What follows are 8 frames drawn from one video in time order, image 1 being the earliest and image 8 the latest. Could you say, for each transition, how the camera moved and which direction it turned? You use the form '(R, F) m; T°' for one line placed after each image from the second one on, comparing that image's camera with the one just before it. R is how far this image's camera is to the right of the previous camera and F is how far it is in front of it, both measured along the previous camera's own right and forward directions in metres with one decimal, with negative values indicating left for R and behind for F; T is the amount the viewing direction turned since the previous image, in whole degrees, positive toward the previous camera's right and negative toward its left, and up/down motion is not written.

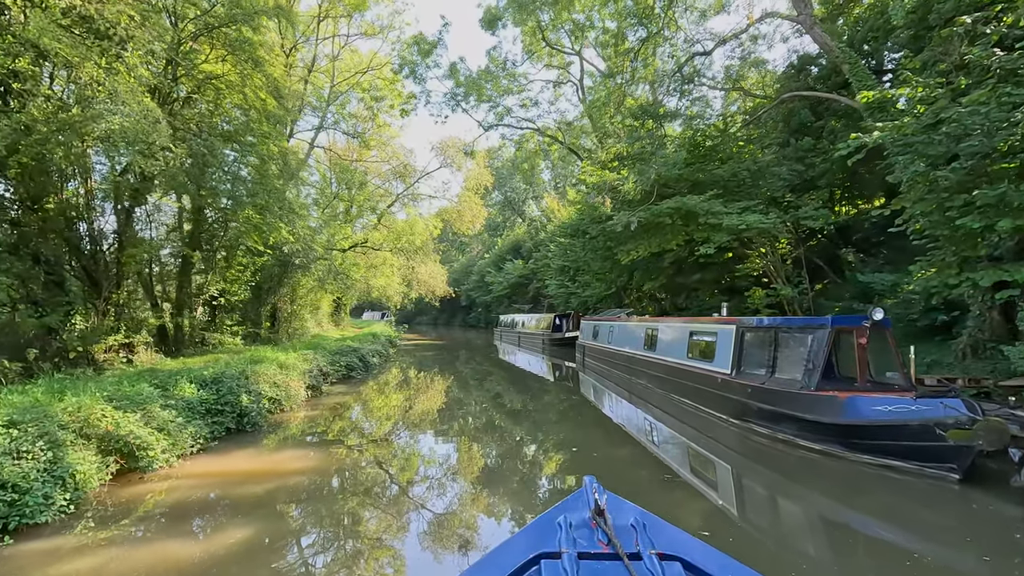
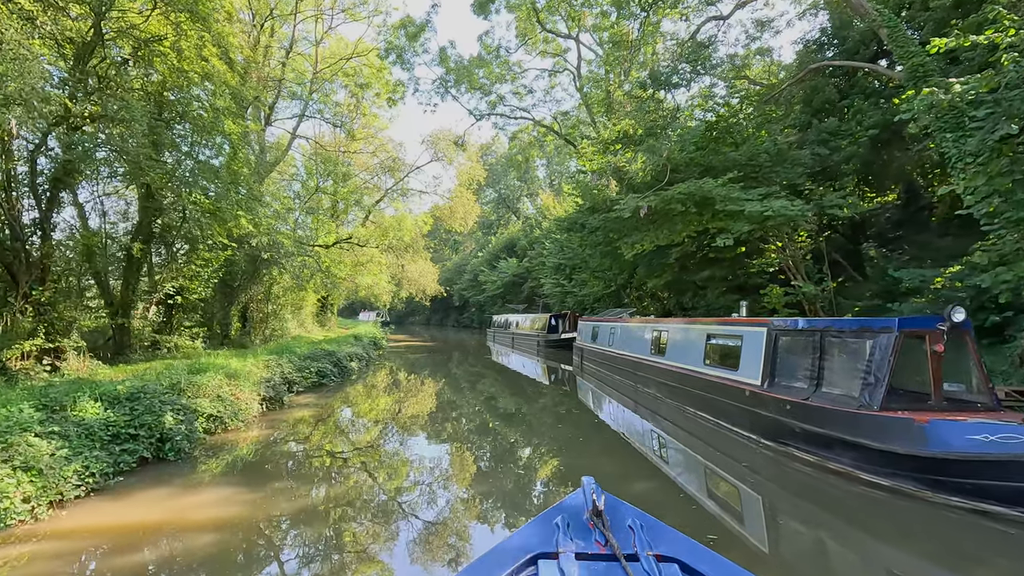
(+0.1, +1.2) m; +1°
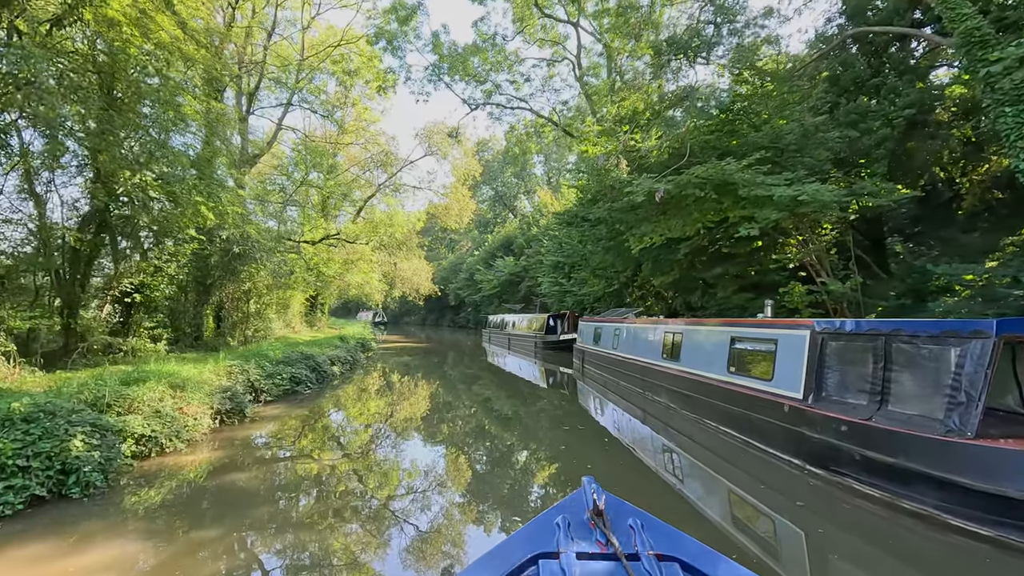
(0.0, +1.0) m; 0°
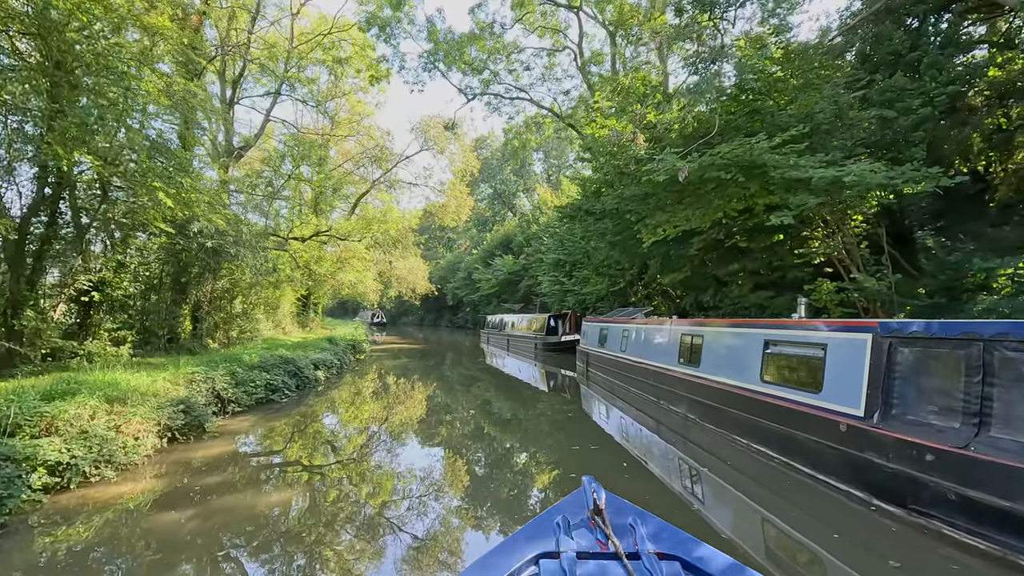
(0.0, +0.9) m; 0°
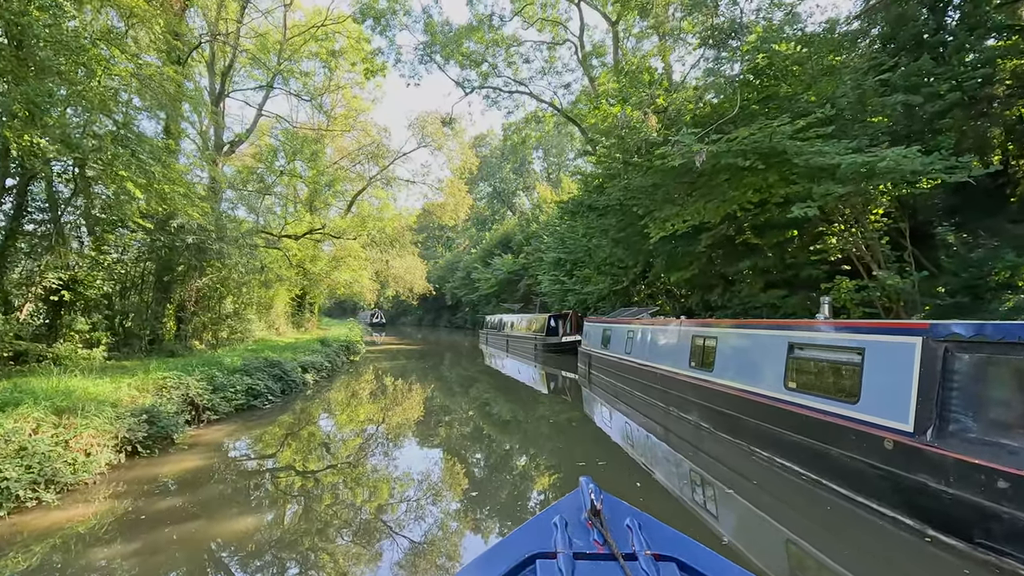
(0.0, +0.6) m; 0°
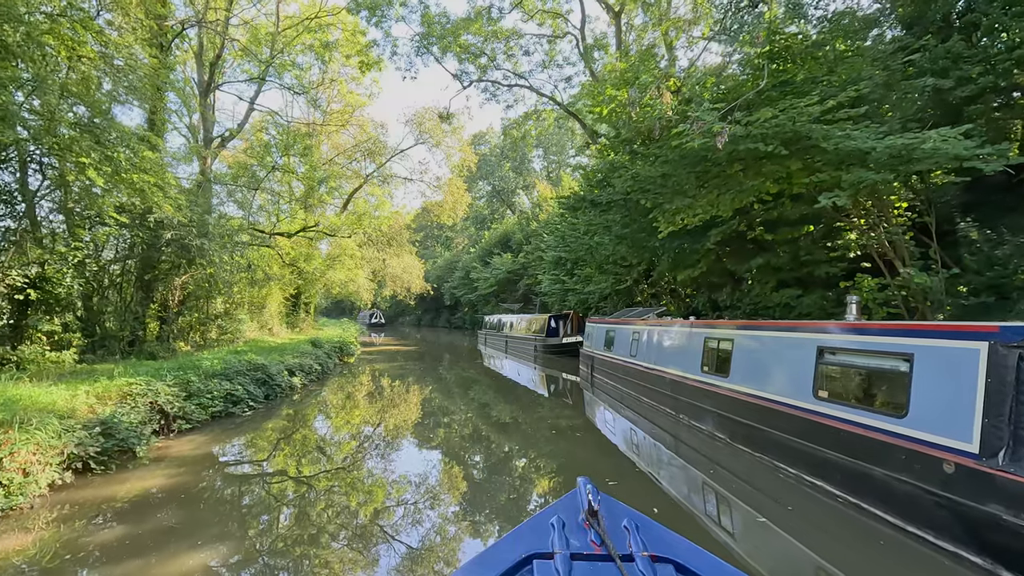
(0.0, +0.6) m; 0°
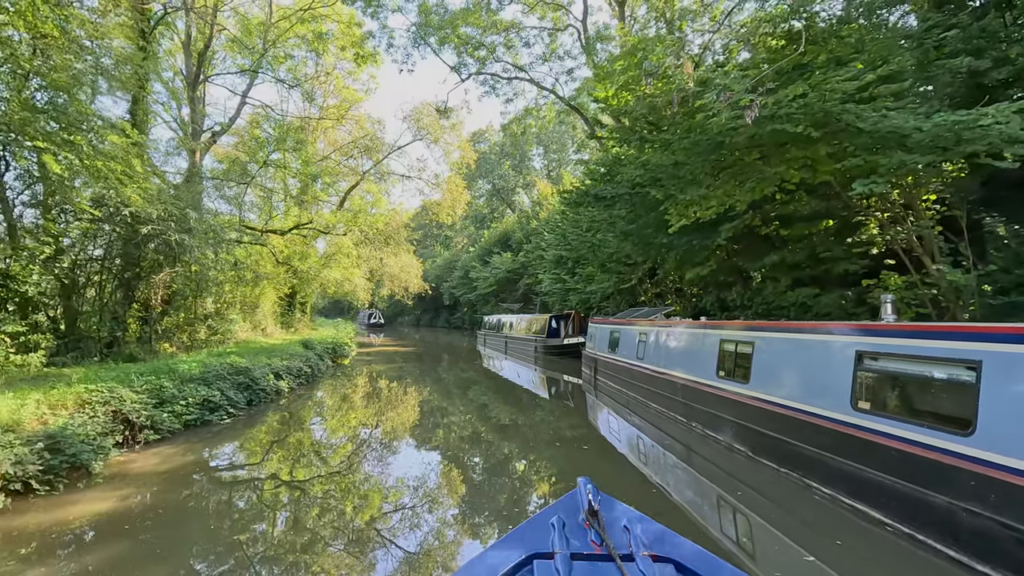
(0.0, +0.6) m; 0°
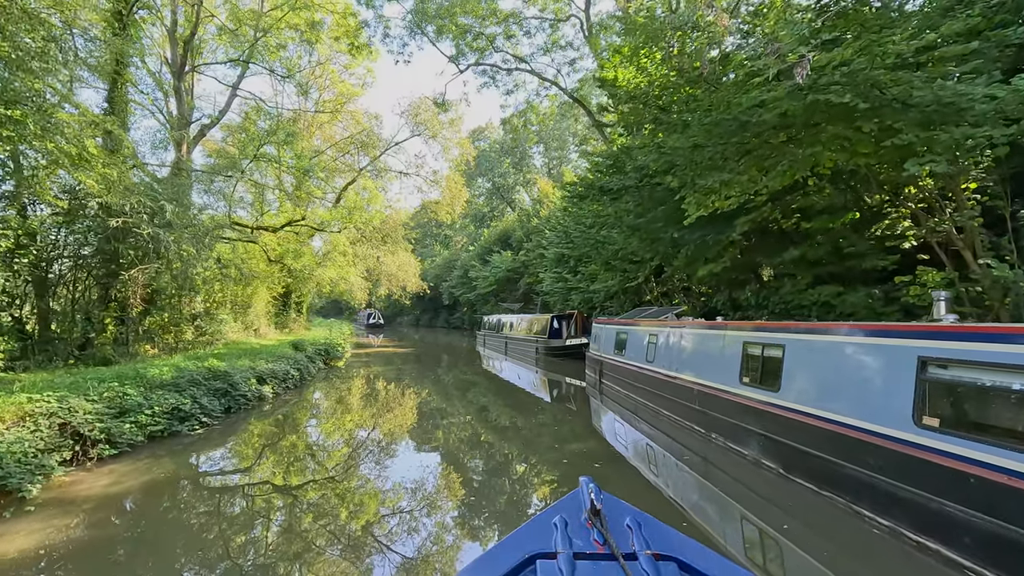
(0.0, +0.6) m; 0°
